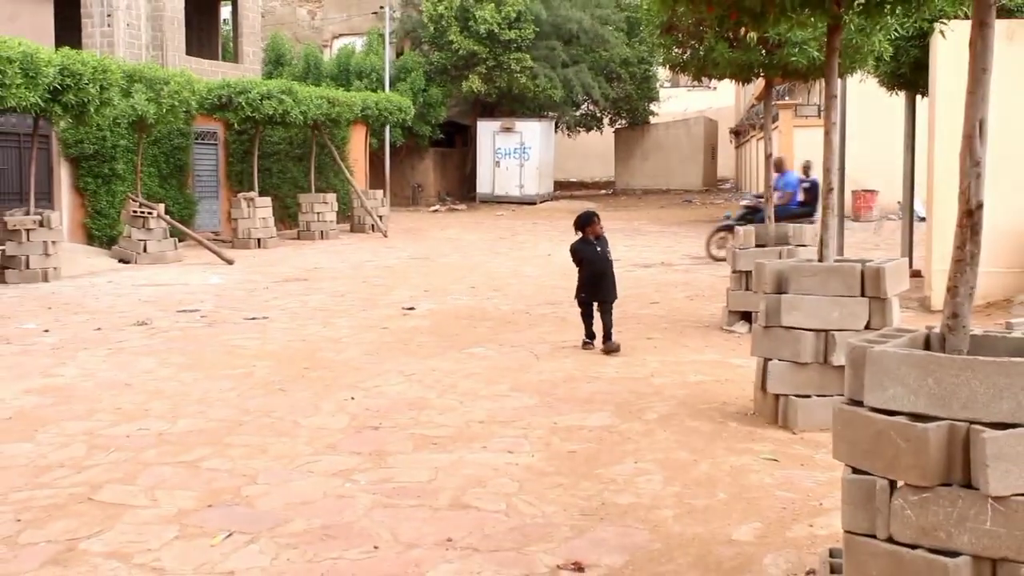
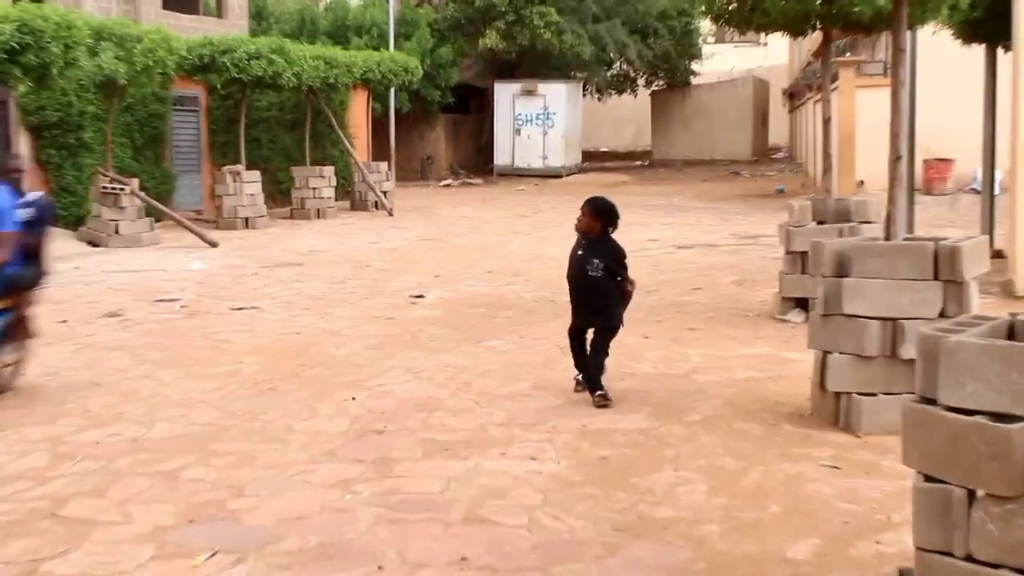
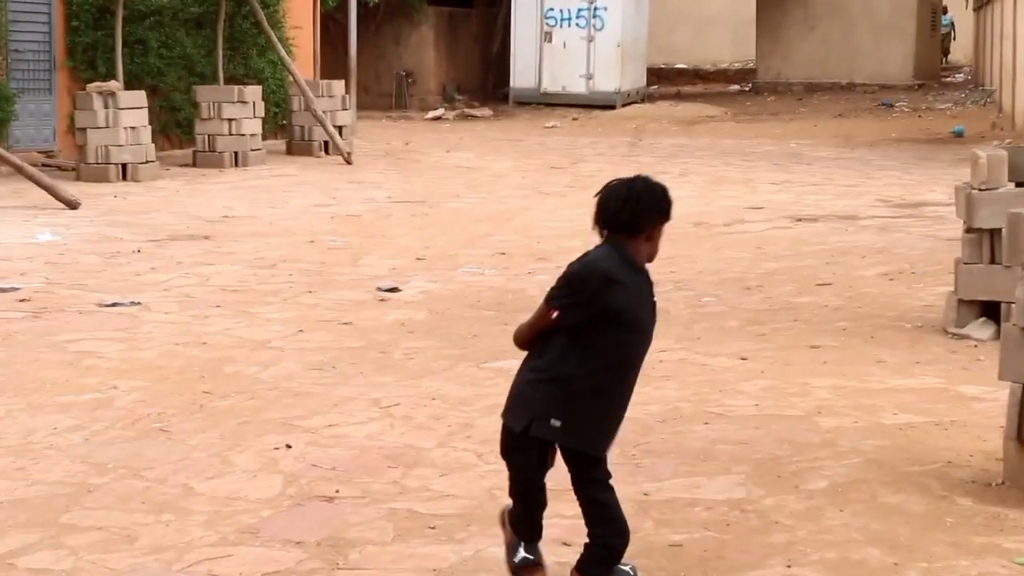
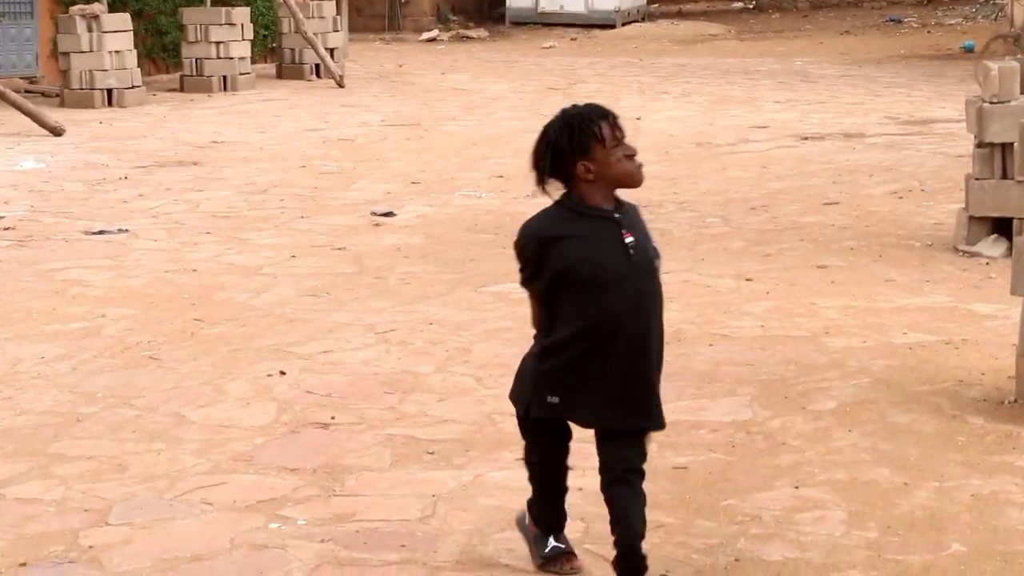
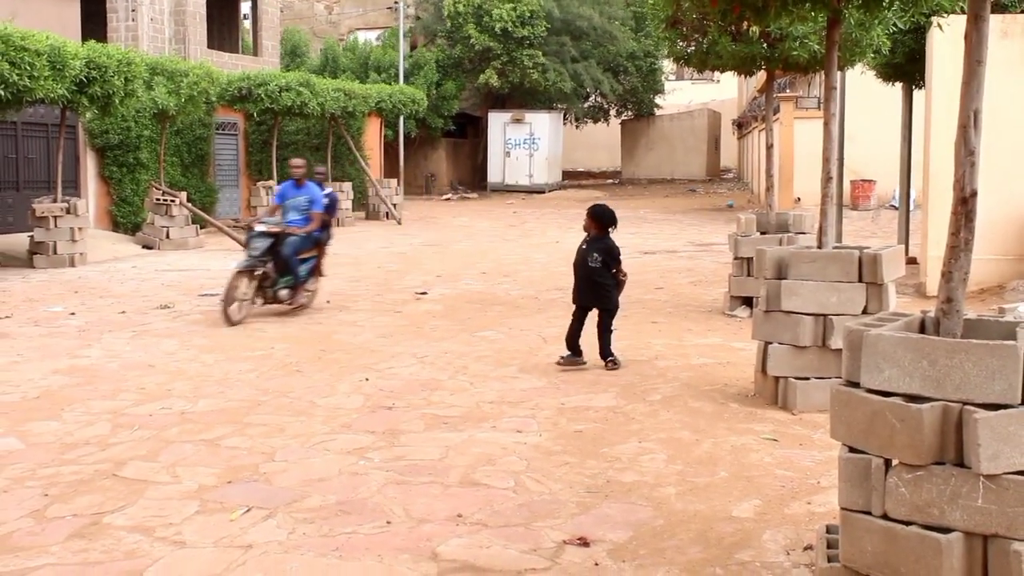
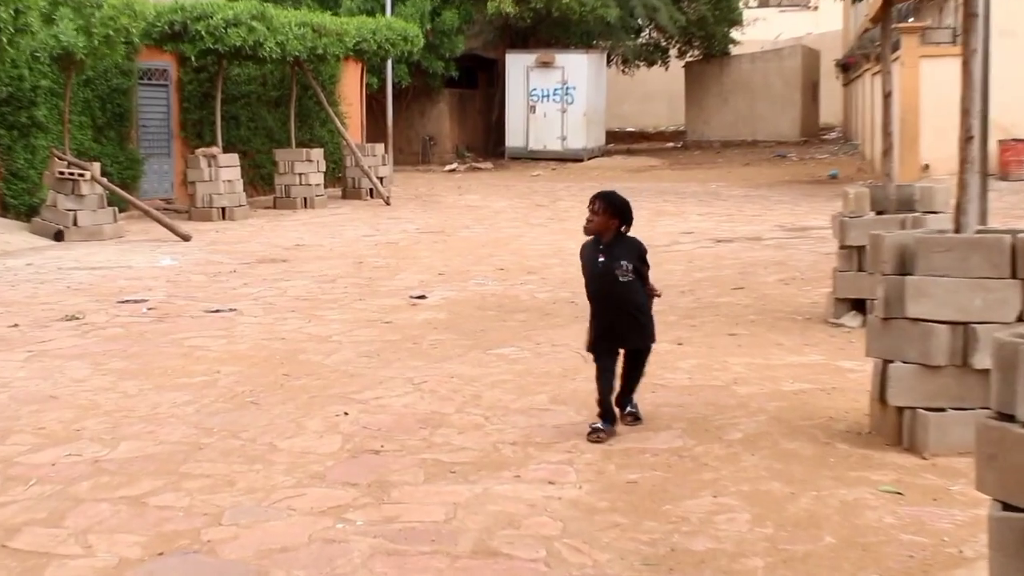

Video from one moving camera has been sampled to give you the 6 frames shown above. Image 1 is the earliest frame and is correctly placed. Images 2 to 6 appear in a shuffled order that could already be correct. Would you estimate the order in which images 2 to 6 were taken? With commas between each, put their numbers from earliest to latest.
5, 2, 6, 3, 4
